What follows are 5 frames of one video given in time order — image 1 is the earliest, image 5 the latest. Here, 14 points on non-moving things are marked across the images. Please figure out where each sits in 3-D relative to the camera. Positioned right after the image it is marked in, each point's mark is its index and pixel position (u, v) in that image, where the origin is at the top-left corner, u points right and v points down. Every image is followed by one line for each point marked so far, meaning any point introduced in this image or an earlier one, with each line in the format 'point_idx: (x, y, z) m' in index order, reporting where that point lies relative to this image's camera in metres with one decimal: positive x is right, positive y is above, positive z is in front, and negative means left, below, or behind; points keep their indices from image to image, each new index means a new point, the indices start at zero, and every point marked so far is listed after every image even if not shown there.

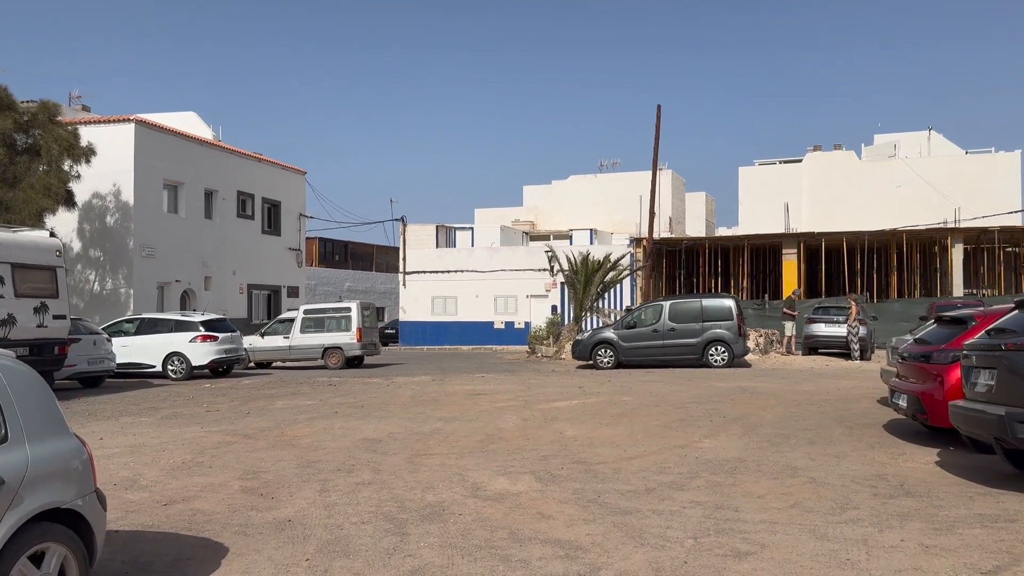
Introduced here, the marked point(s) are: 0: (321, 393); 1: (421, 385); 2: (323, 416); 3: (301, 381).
0: (-3.1, -1.7, +15.6) m
1: (-1.6, -1.7, +16.5) m
2: (-2.4, -1.6, +12.1) m
3: (-4.0, -1.8, +18.3) m
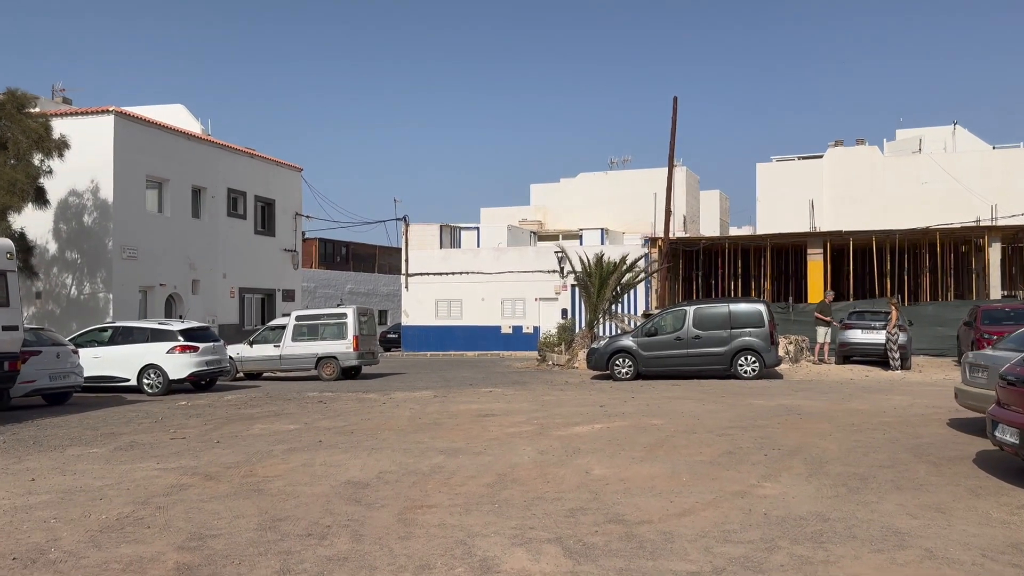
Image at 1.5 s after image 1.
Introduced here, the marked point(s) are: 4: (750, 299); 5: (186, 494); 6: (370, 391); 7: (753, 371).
0: (-2.9, -1.8, +13.8) m
1: (-1.4, -1.8, +14.7) m
2: (-2.2, -1.7, +10.3) m
3: (-3.9, -1.9, +16.5) m
4: (+4.9, -0.2, +19.7) m
5: (-2.8, -1.8, +8.1) m
6: (-2.6, -1.9, +17.2) m
7: (+4.9, -1.7, +19.5) m
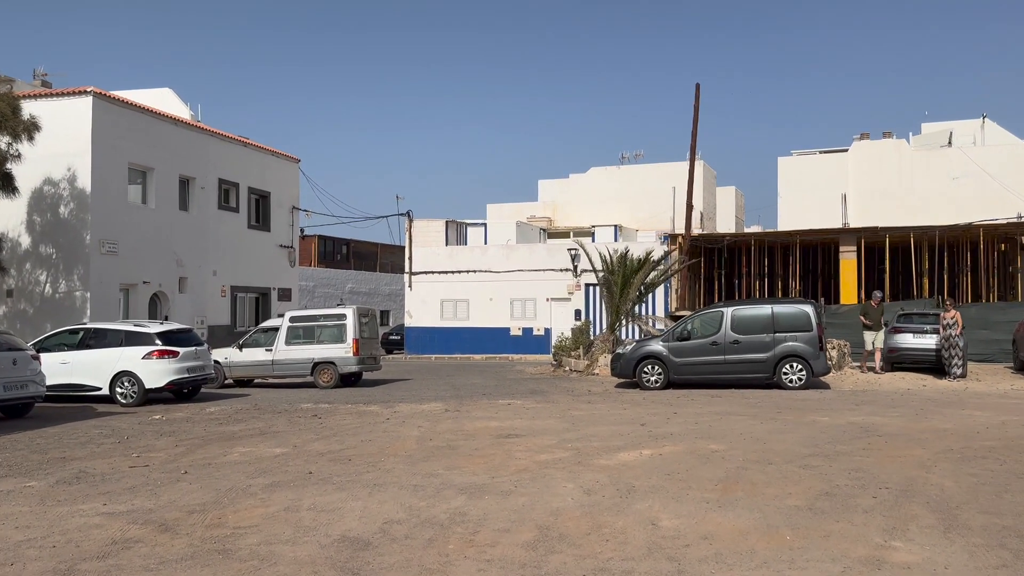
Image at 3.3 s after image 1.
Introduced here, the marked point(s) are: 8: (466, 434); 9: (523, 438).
0: (-2.6, -1.8, +11.8) m
1: (-1.1, -1.7, +12.7) m
2: (-1.9, -1.7, +8.3) m
3: (-3.5, -1.9, +14.5) m
4: (+5.3, -0.2, +17.7) m
5: (-2.5, -1.7, +6.1) m
6: (-2.2, -1.8, +15.2) m
7: (+5.3, -1.7, +17.5) m
8: (-0.5, -1.7, +11.1) m
9: (+0.1, -1.7, +10.7) m
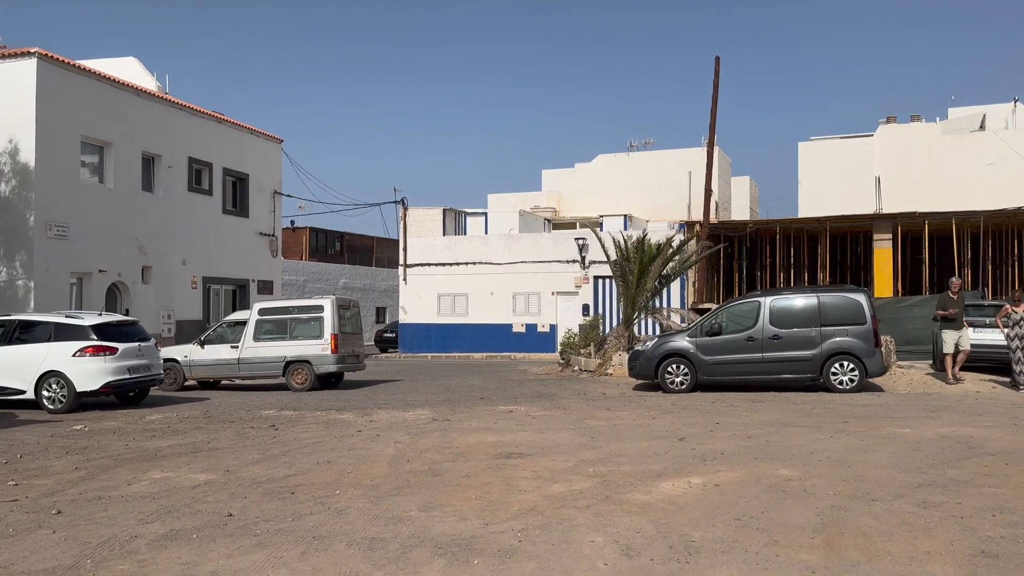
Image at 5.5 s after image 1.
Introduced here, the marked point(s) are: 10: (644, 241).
0: (-2.6, -1.6, +9.3) m
1: (-1.0, -1.5, +10.1) m
2: (-1.9, -1.5, +5.8) m
3: (-3.5, -1.6, +12.0) m
4: (+5.3, 0.0, +15.2) m
5: (-2.5, -1.5, +3.6) m
6: (-2.2, -1.6, +12.7) m
7: (+5.3, -1.5, +14.9) m
8: (-0.5, -1.5, +8.5) m
9: (+0.1, -1.5, +8.2) m
10: (+2.7, +1.0, +20.0) m
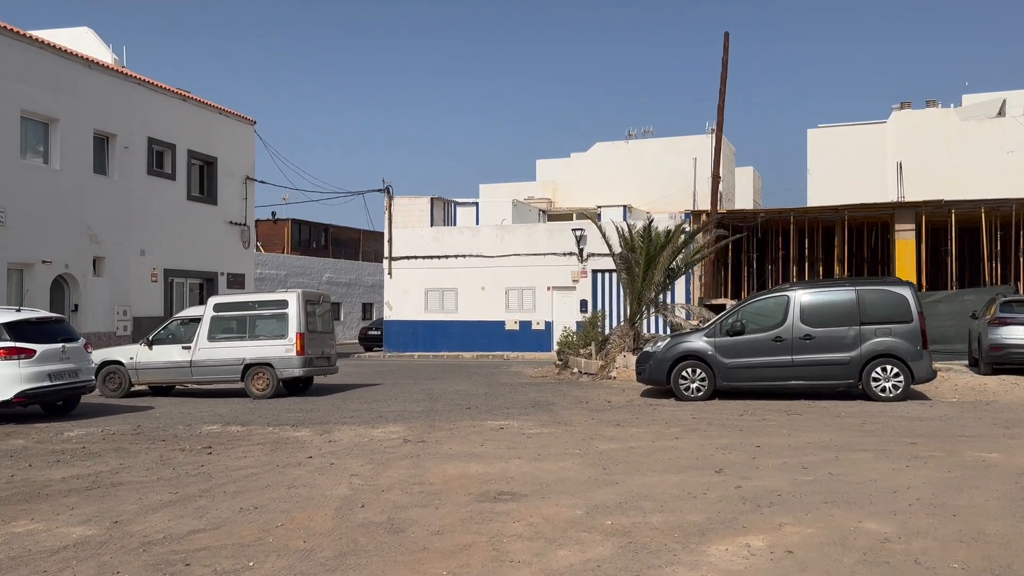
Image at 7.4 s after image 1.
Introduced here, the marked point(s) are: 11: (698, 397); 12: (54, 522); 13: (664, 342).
0: (-2.7, -1.5, +7.2) m
1: (-1.1, -1.4, +8.1) m
2: (-2.0, -1.4, +3.7) m
3: (-3.6, -1.5, +10.0) m
4: (+5.2, +0.1, +13.1) m
5: (-2.5, -1.4, +1.5) m
6: (-2.3, -1.5, +10.6) m
7: (+5.2, -1.4, +12.9) m
8: (-0.6, -1.4, +6.5) m
9: (+0.1, -1.4, +6.1) m
10: (+2.6, +1.1, +18.0) m
11: (+2.7, -1.5, +13.6) m
12: (-2.9, -1.5, +6.0) m
13: (+2.2, -0.8, +14.0) m
